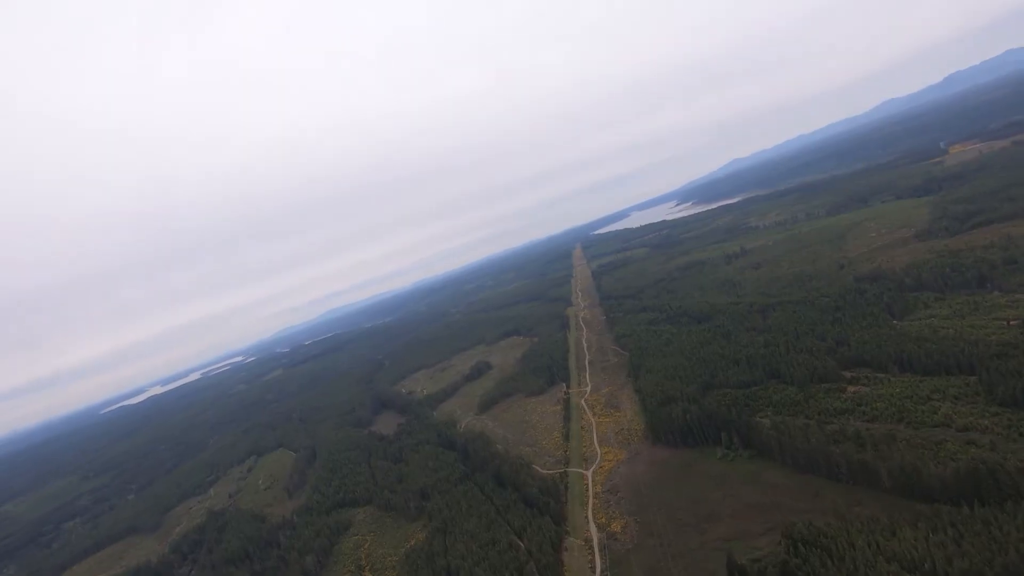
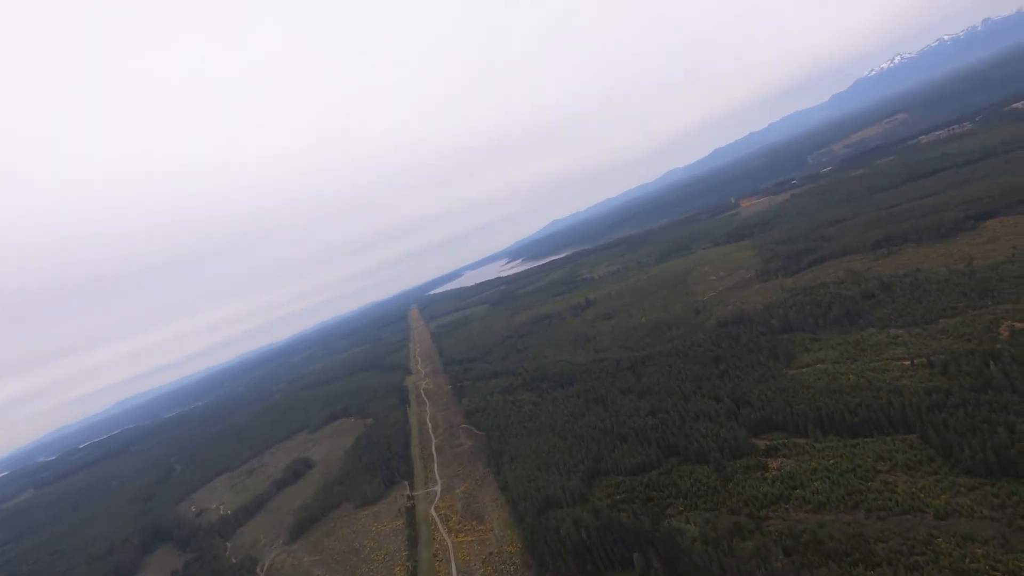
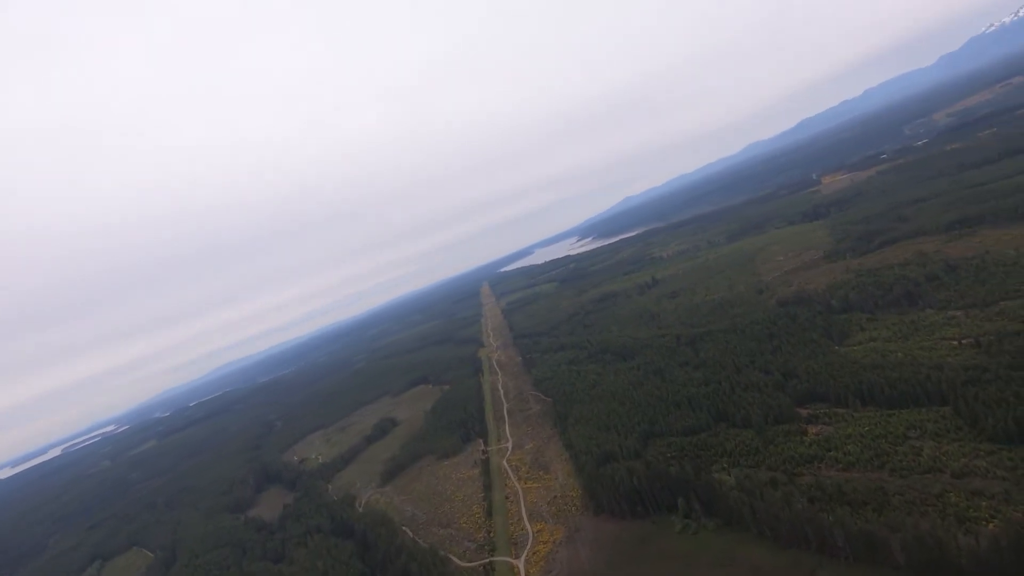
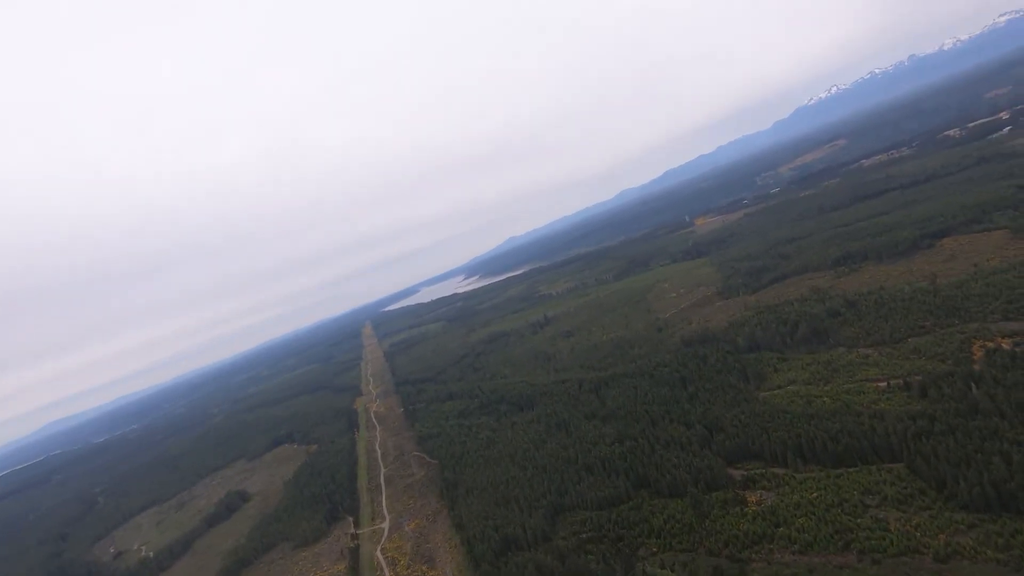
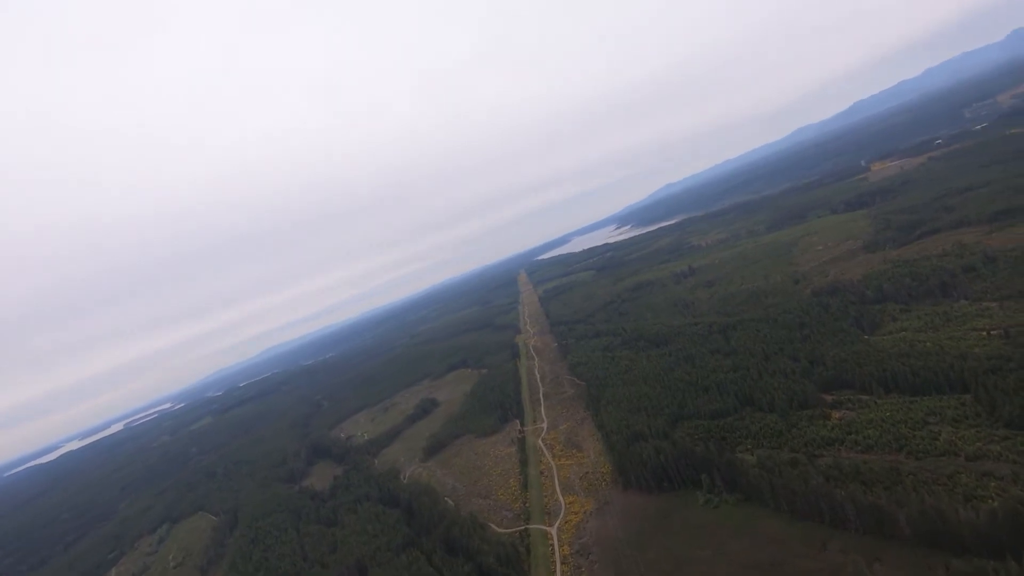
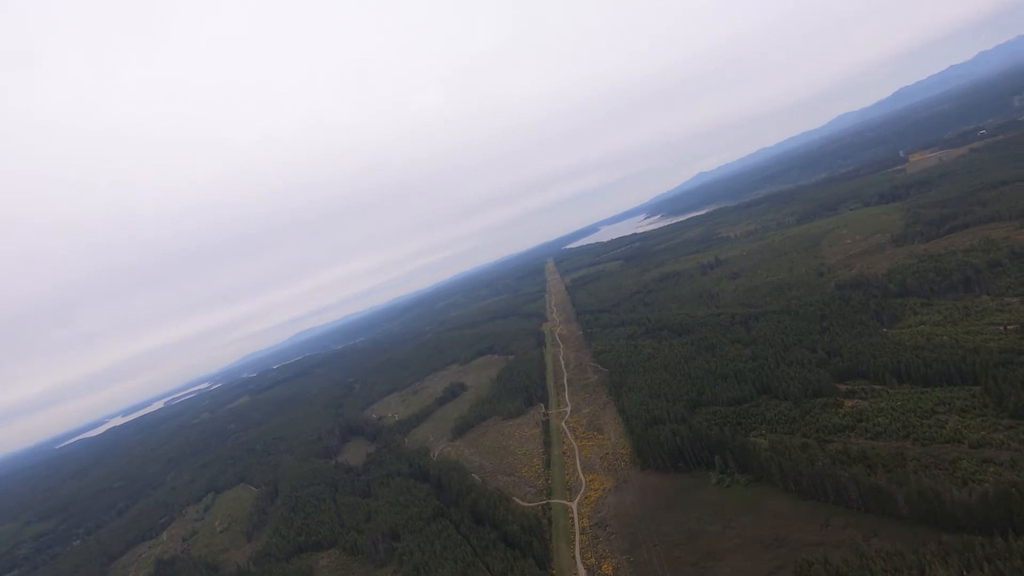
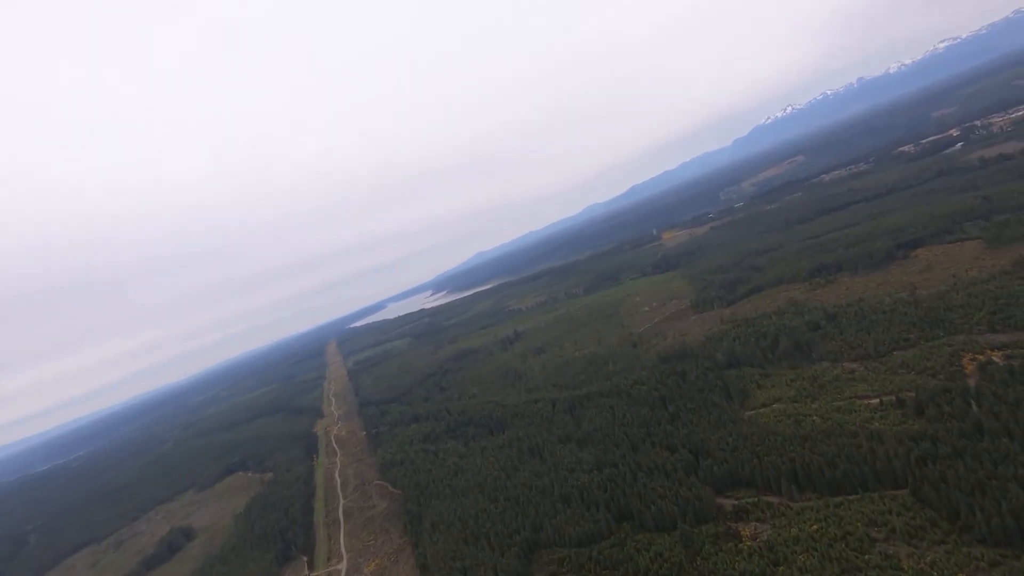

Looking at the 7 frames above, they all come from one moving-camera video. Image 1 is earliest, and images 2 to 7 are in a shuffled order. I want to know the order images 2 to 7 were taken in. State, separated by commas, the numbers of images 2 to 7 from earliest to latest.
6, 5, 3, 2, 4, 7
